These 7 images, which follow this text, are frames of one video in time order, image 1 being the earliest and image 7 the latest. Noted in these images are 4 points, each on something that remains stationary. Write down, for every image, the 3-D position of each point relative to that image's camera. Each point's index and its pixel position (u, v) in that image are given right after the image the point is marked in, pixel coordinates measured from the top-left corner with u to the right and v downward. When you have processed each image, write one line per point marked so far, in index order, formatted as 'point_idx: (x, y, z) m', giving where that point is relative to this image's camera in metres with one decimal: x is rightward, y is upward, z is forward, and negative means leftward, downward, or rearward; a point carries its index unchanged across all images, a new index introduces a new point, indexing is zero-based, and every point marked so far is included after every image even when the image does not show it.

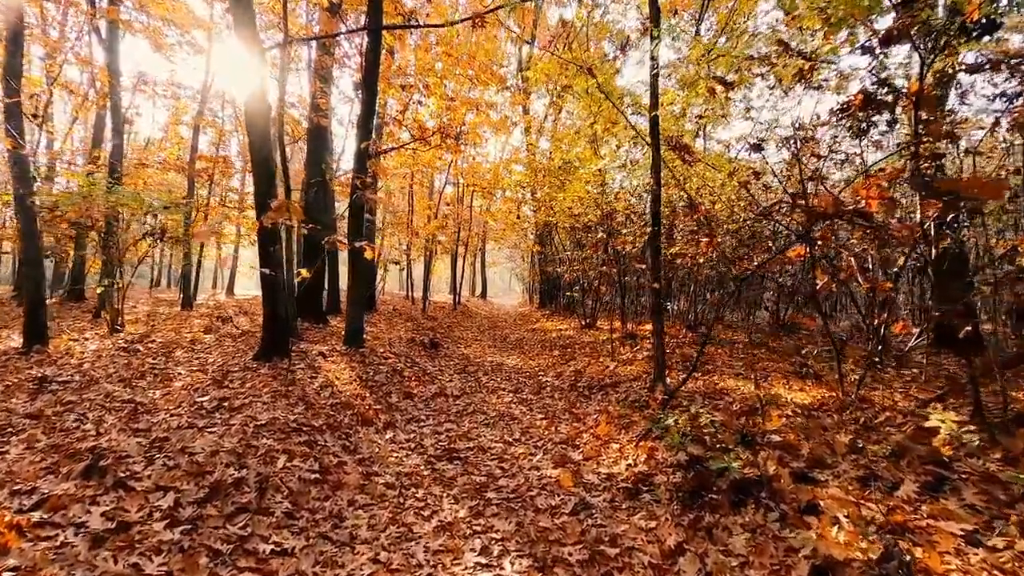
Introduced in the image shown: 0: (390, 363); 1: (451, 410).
0: (-2.5, -1.6, +11.1) m
1: (-1.0, -2.0, +8.6) m
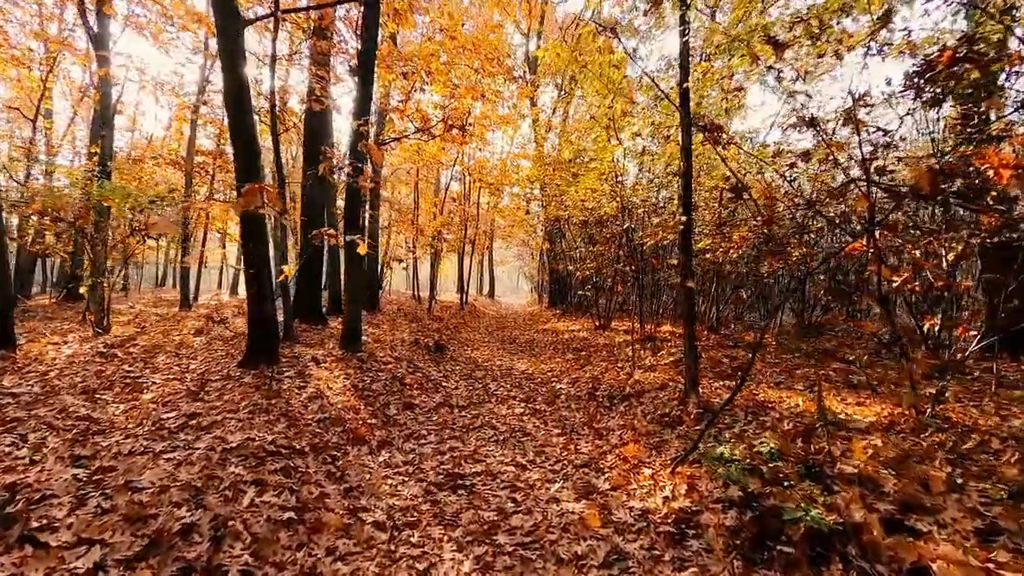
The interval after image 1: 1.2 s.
0: (-2.3, -1.6, +10.2) m
1: (-0.8, -2.0, +7.7) m
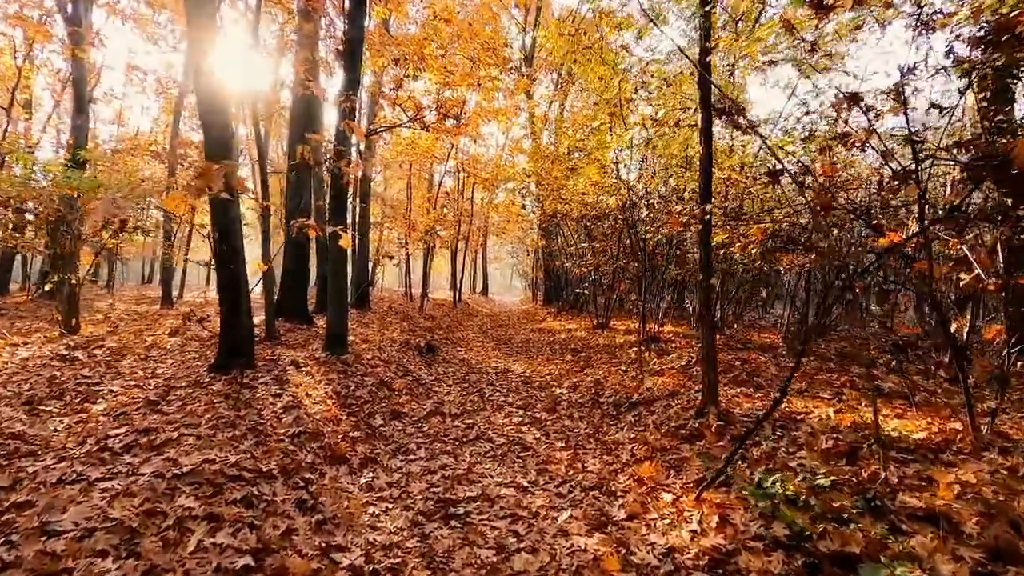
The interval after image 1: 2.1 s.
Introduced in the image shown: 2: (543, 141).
0: (-2.4, -1.5, +9.4) m
1: (-0.9, -2.0, +7.0) m
2: (+1.1, +5.3, +19.5) m
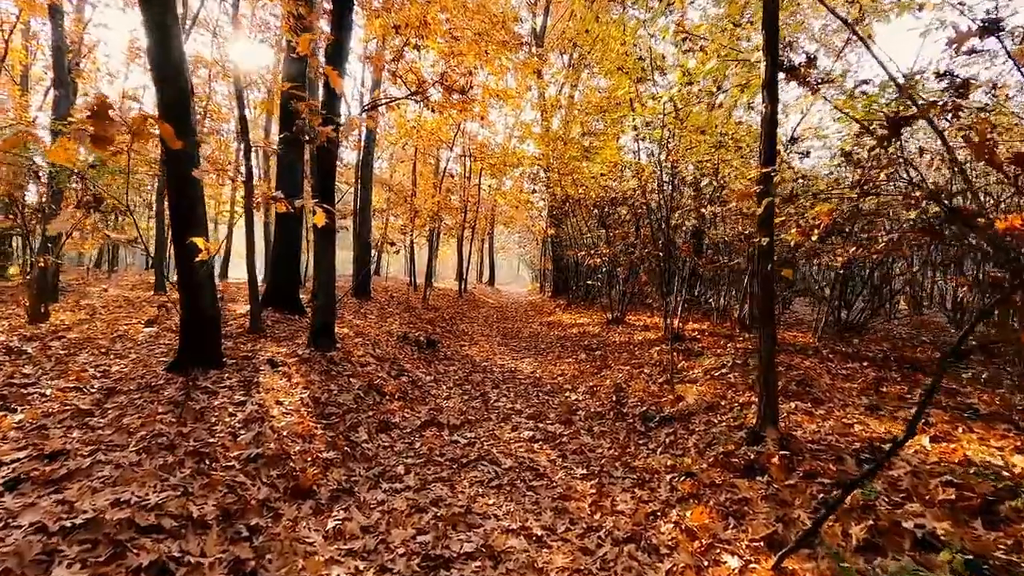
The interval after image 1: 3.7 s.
0: (-2.2, -1.3, +8.3) m
1: (-0.8, -1.8, +5.8) m
2: (+1.5, +5.6, +18.1) m
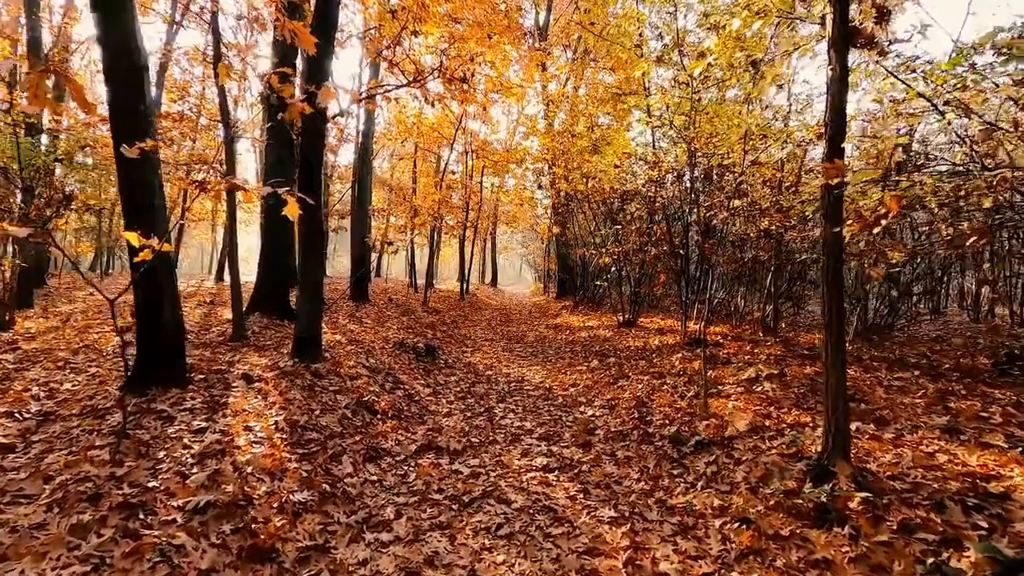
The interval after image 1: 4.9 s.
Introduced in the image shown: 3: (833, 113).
0: (-2.1, -1.4, +7.3) m
1: (-0.6, -1.9, +4.8) m
2: (+1.6, +5.6, +17.2) m
3: (+2.6, +1.4, +4.3) m
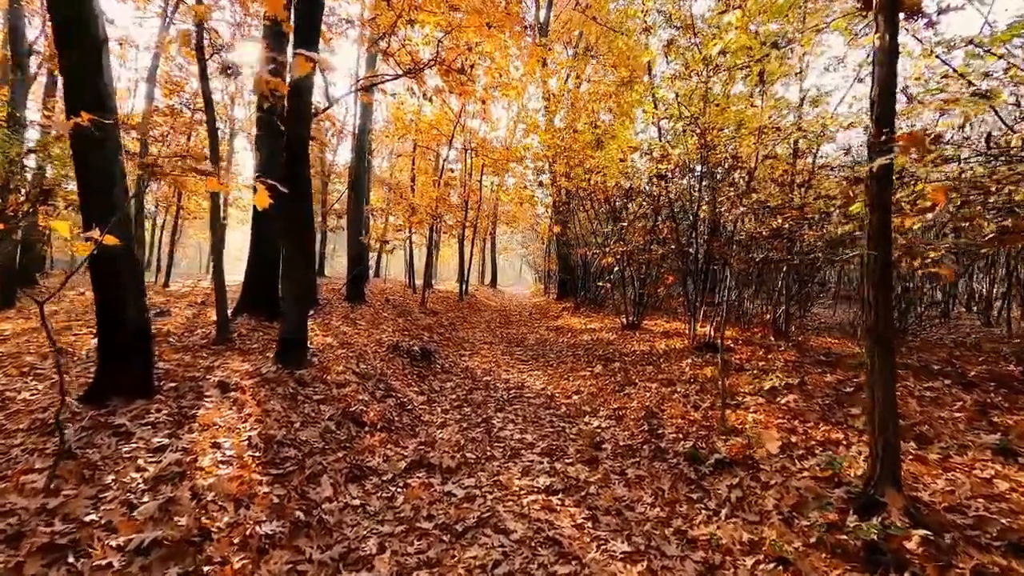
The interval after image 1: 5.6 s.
0: (-2.1, -1.4, +6.8) m
1: (-0.7, -1.9, +4.3) m
2: (+1.6, +5.6, +16.6) m
3: (+2.6, +1.4, +3.8) m
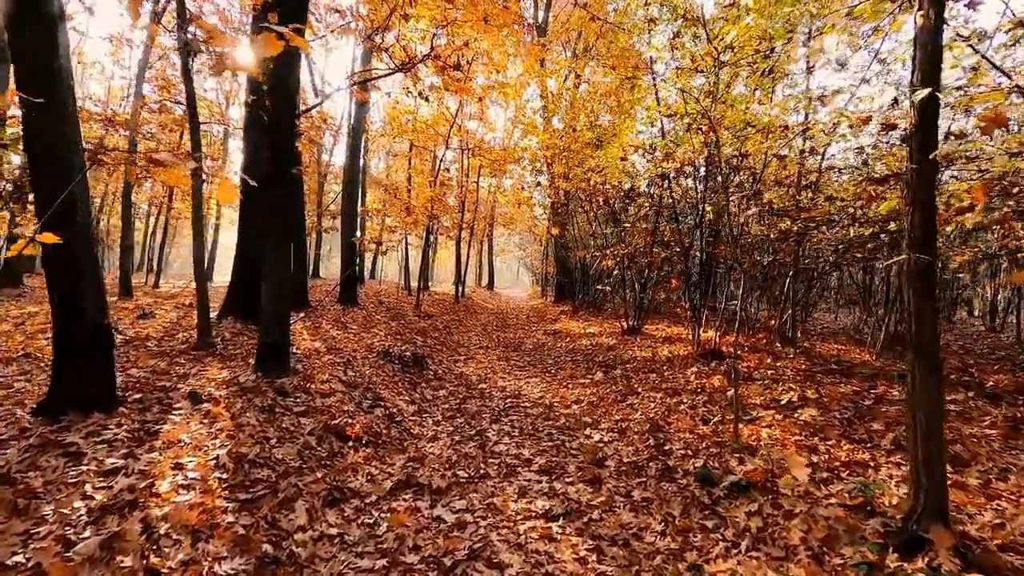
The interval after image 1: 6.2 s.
0: (-2.2, -1.4, +6.3) m
1: (-0.7, -1.9, +3.8) m
2: (+1.5, +5.5, +16.2) m
3: (+2.6, +1.3, +3.4) m
